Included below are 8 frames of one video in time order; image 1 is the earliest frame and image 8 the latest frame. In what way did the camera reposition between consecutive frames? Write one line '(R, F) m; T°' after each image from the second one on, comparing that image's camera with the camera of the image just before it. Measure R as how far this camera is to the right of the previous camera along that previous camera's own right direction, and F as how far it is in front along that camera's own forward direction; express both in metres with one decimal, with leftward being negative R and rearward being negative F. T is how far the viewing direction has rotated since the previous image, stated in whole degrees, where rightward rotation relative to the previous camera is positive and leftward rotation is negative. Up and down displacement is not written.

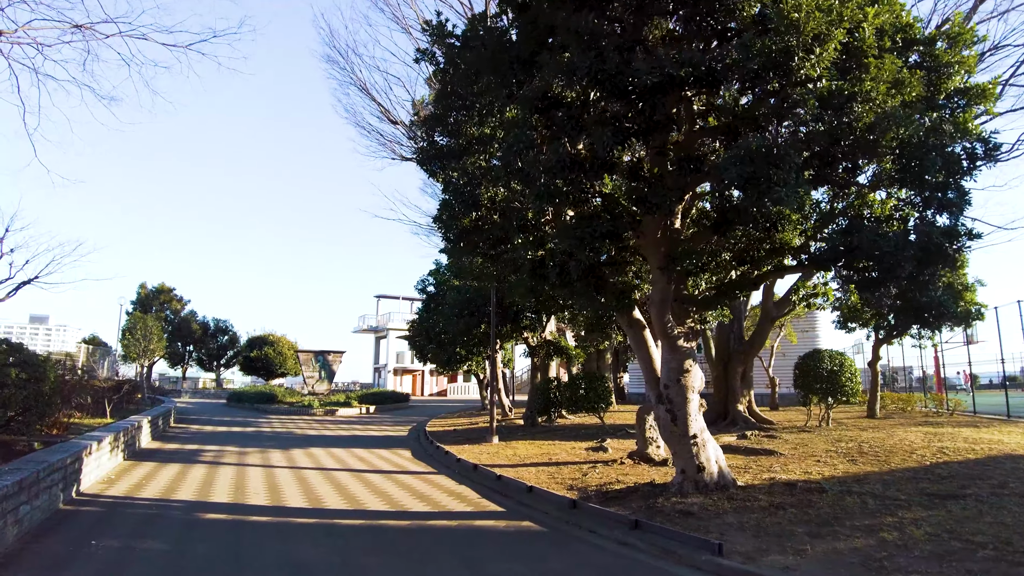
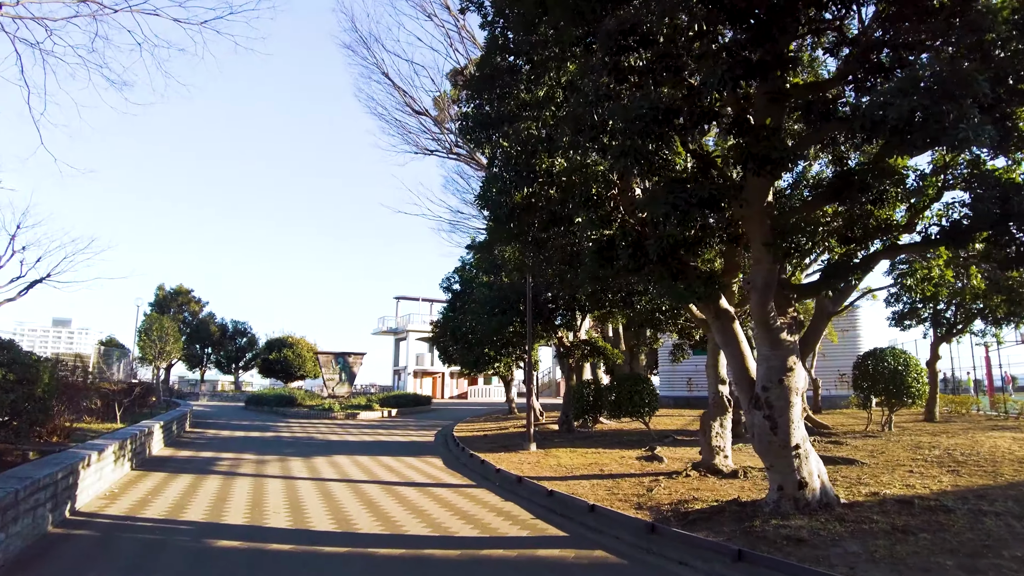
(-0.5, +1.4) m; -1°
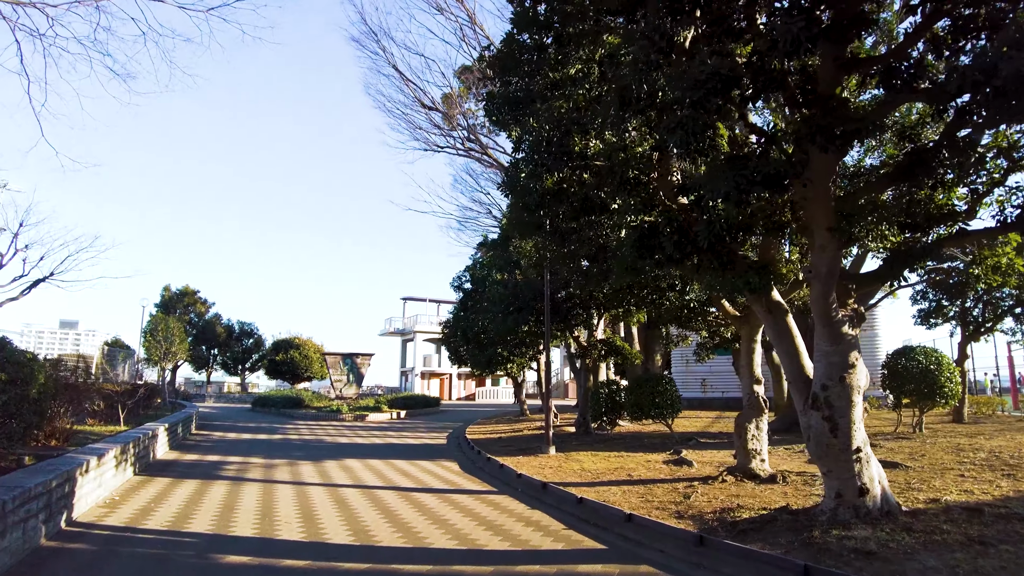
(-0.3, +0.6) m; 0°
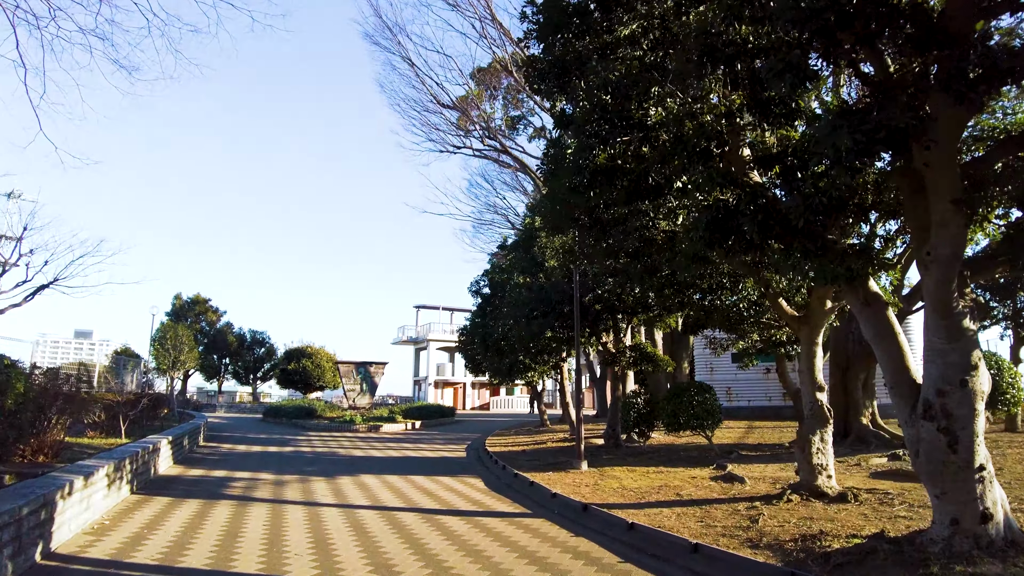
(-0.3, +1.1) m; -1°
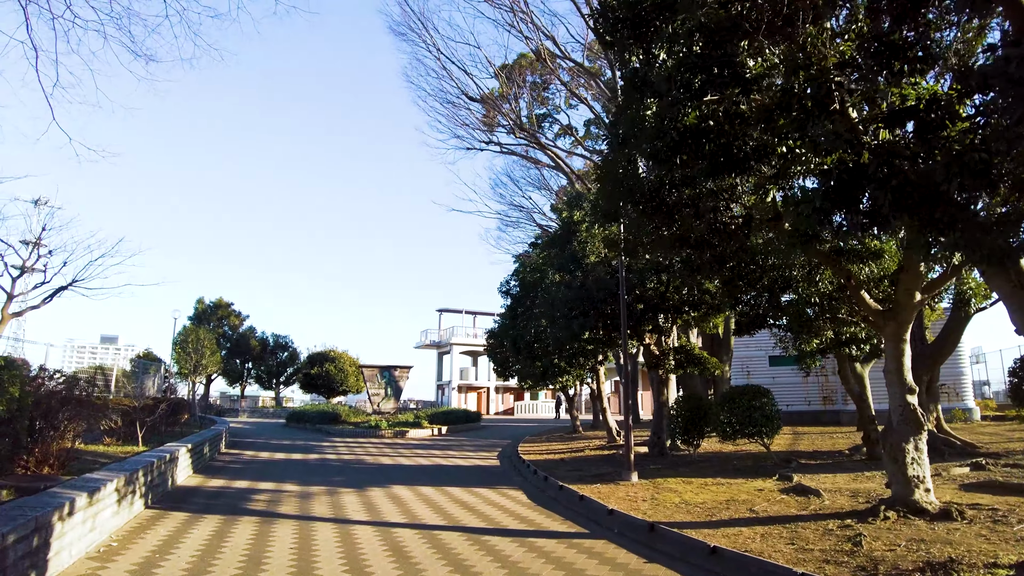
(-0.4, +1.0) m; -2°
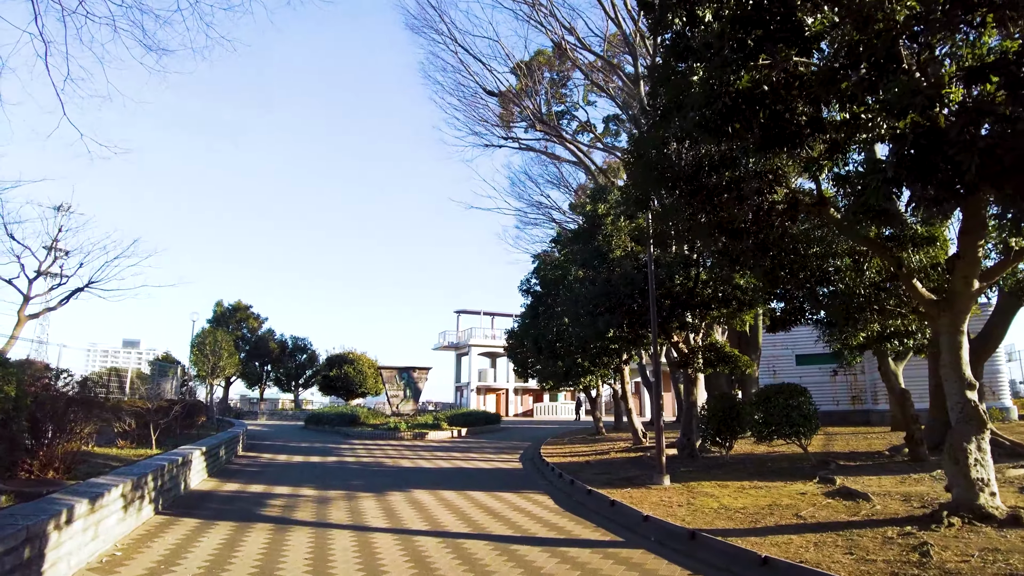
(-0.1, +0.5) m; -1°
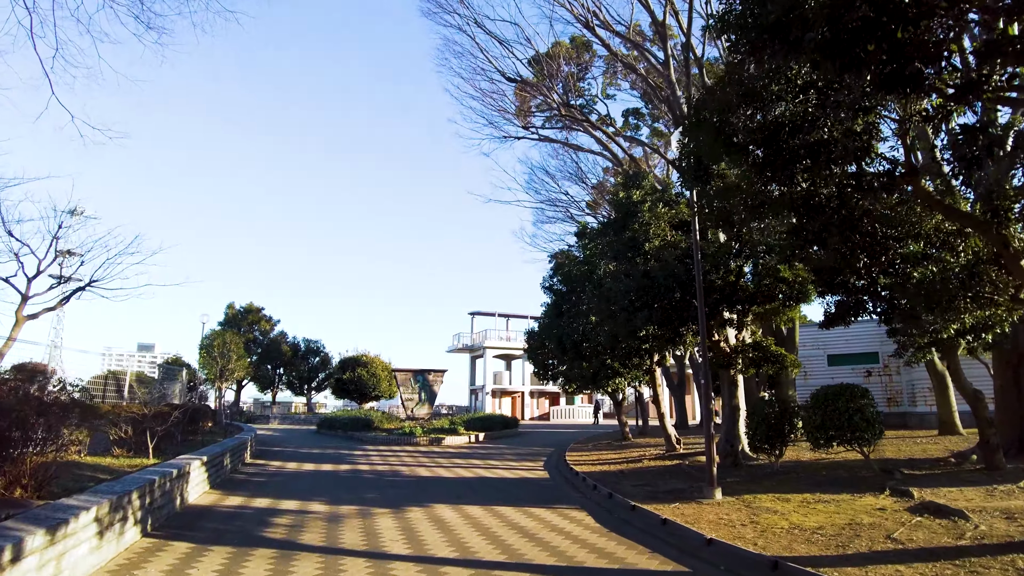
(-0.3, +1.2) m; -1°
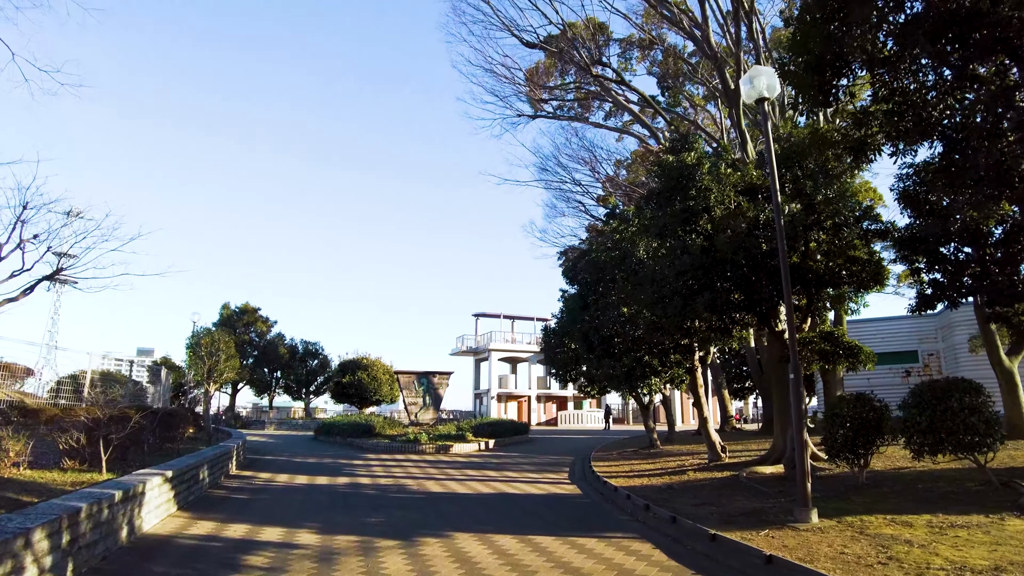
(-0.5, +2.2) m; 0°
